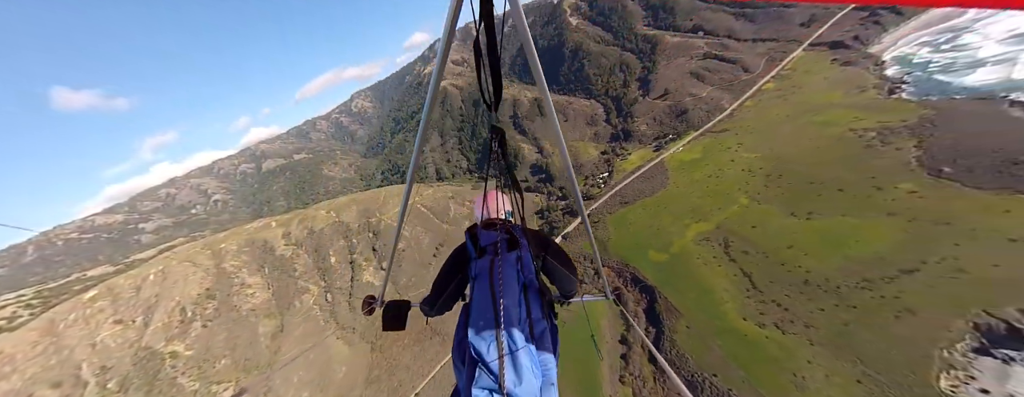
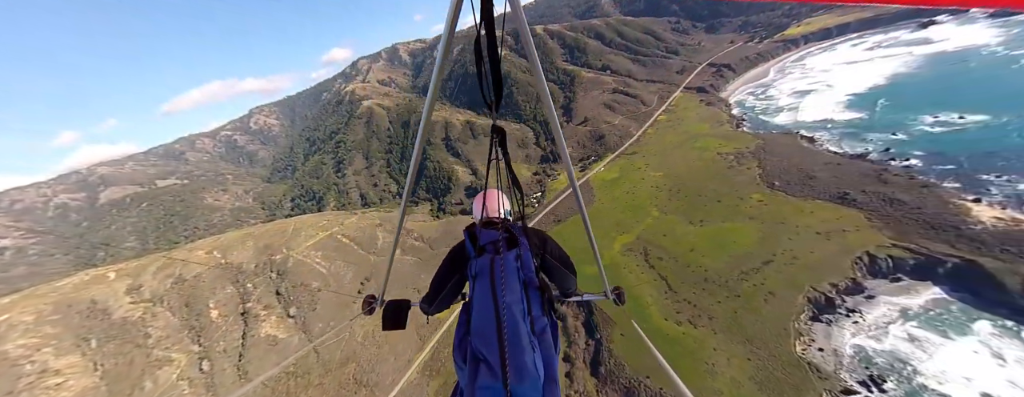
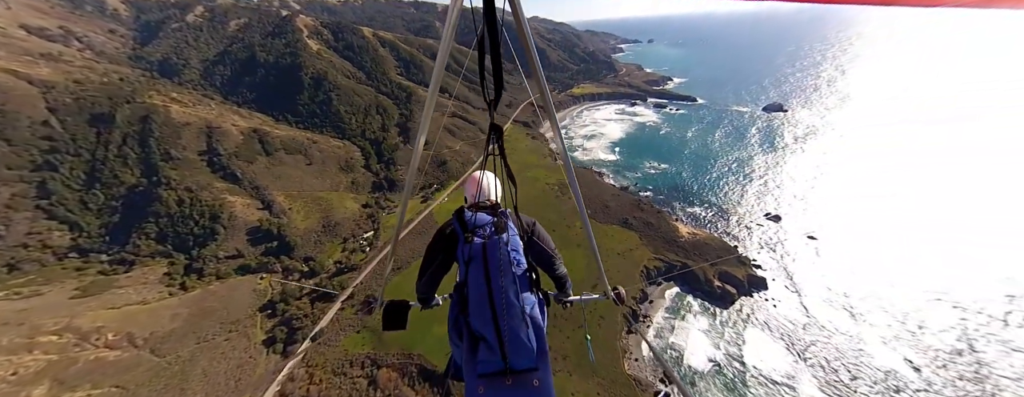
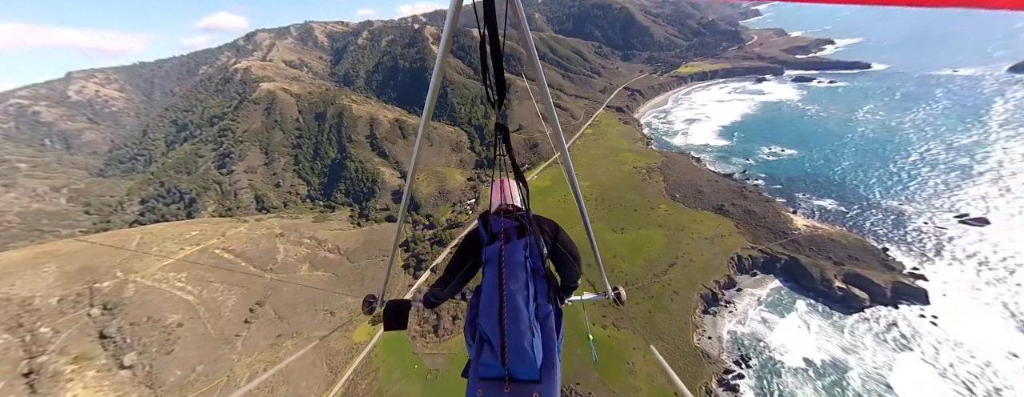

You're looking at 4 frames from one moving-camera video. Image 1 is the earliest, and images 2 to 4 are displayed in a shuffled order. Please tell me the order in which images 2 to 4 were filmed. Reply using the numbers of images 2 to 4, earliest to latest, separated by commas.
2, 4, 3
